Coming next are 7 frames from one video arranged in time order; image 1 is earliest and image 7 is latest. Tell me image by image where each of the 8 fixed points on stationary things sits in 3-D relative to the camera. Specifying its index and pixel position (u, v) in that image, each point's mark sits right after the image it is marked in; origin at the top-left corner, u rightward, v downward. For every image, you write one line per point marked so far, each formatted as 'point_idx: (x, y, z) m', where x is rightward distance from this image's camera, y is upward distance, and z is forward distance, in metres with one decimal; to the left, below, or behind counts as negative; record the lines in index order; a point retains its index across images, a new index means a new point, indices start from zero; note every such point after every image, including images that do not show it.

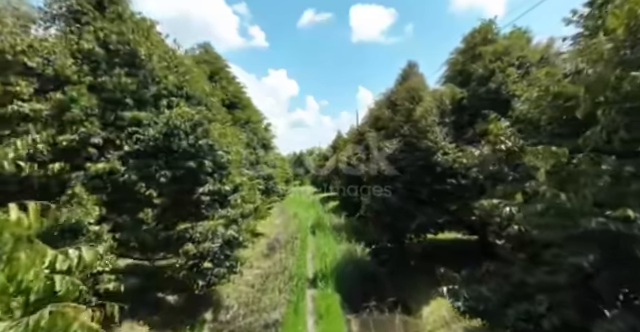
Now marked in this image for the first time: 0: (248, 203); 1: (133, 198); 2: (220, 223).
0: (-1.7, -0.8, +7.1) m
1: (-2.7, -0.5, +4.6) m
2: (-1.7, -1.0, +5.4) m
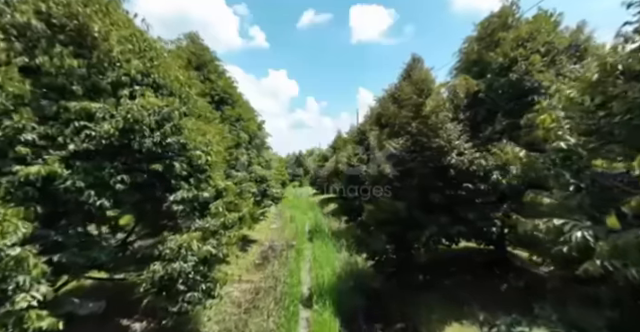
0: (-1.7, -0.9, +6.2) m
1: (-2.8, -0.5, +3.7) m
2: (-1.8, -1.0, +4.5) m
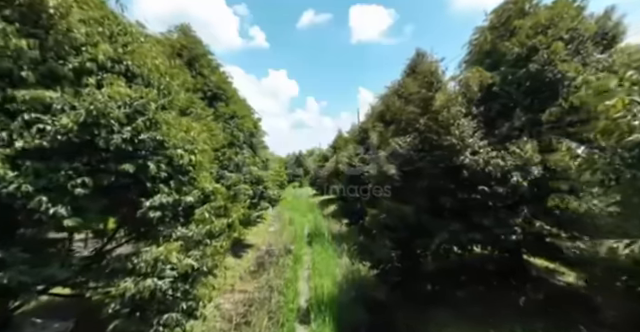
0: (-1.8, -0.9, +5.6) m
1: (-2.8, -0.5, +3.1) m
2: (-1.8, -1.0, +4.0) m
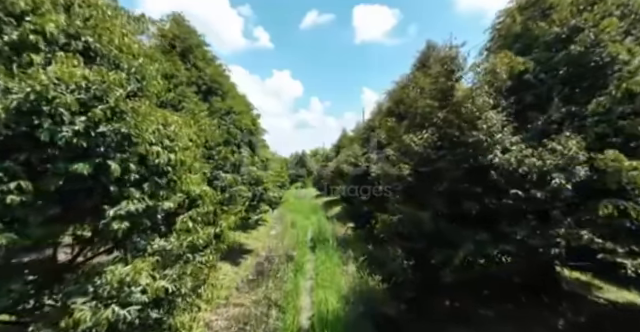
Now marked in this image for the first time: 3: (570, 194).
0: (-1.7, -0.9, +4.8) m
1: (-2.8, -0.5, +2.4) m
2: (-1.8, -1.0, +3.2) m
3: (+3.4, -0.4, +4.3) m
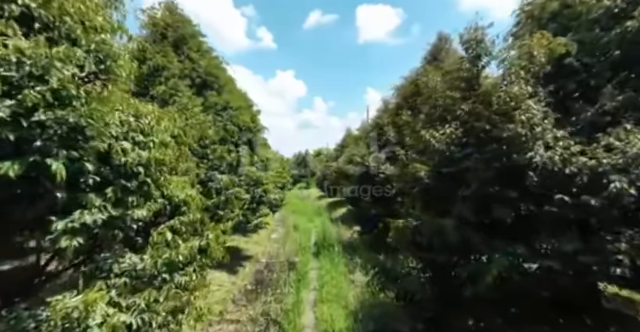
0: (-1.6, -0.9, +4.1) m
1: (-2.8, -0.5, +1.7) m
2: (-1.7, -1.0, +2.5) m
3: (+3.5, -0.4, +3.5) m
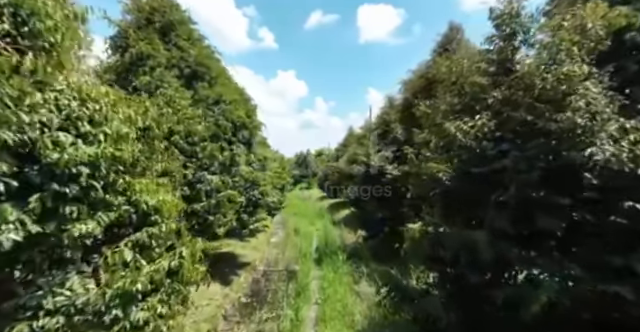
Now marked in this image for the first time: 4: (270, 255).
0: (-1.6, -0.9, +3.3) m
1: (-2.7, -0.5, +0.9) m
2: (-1.7, -1.0, +1.7) m
3: (+3.5, -0.4, +2.7) m
4: (-1.7, -2.9, +10.4) m
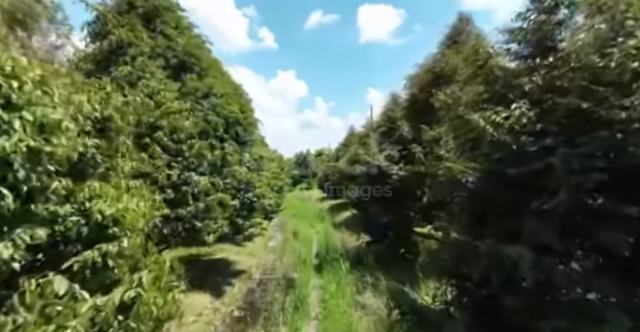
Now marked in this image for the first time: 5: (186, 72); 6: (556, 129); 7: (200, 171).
0: (-1.6, -0.9, +2.6) m
1: (-2.7, -0.5, +0.2) m
2: (-1.7, -1.0, +1.0) m
3: (+3.5, -0.4, +2.0) m
4: (-1.6, -2.9, +9.7) m
5: (-3.0, +2.1, +7.1) m
6: (+2.1, +0.3, +2.7) m
7: (-2.4, -0.1, +6.4) m
